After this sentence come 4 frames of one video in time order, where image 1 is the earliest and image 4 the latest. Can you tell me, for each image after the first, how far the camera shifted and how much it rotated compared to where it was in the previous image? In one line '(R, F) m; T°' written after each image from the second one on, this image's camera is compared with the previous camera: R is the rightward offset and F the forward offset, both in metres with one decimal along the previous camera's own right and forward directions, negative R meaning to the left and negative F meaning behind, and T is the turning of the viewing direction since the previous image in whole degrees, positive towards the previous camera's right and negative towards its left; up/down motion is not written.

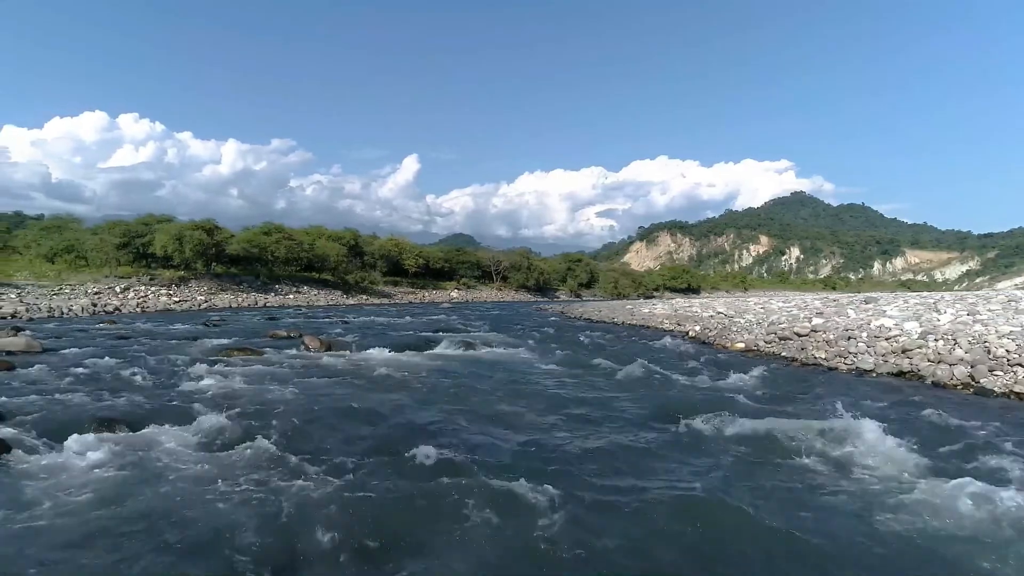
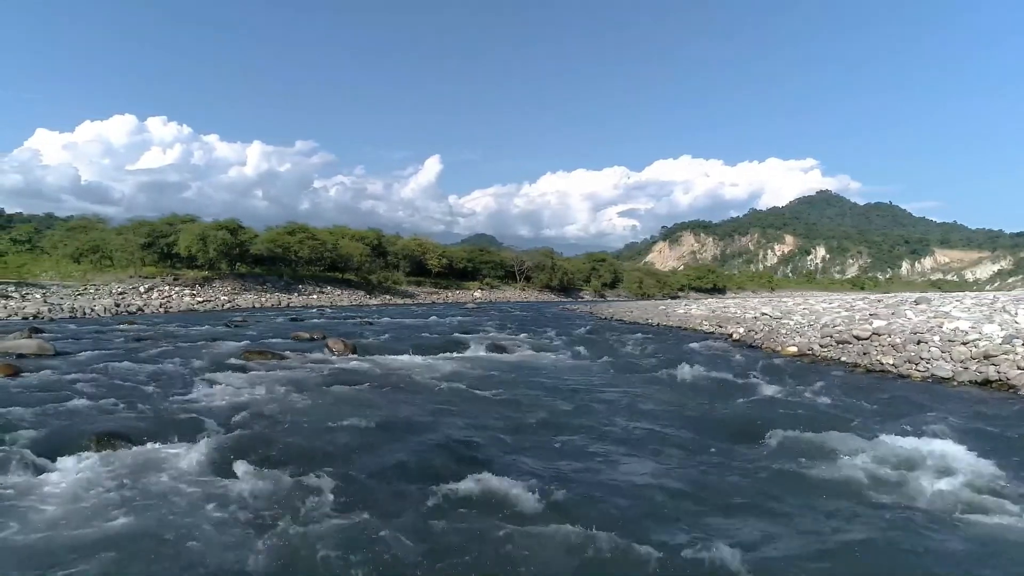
(-0.4, +1.3) m; -2°
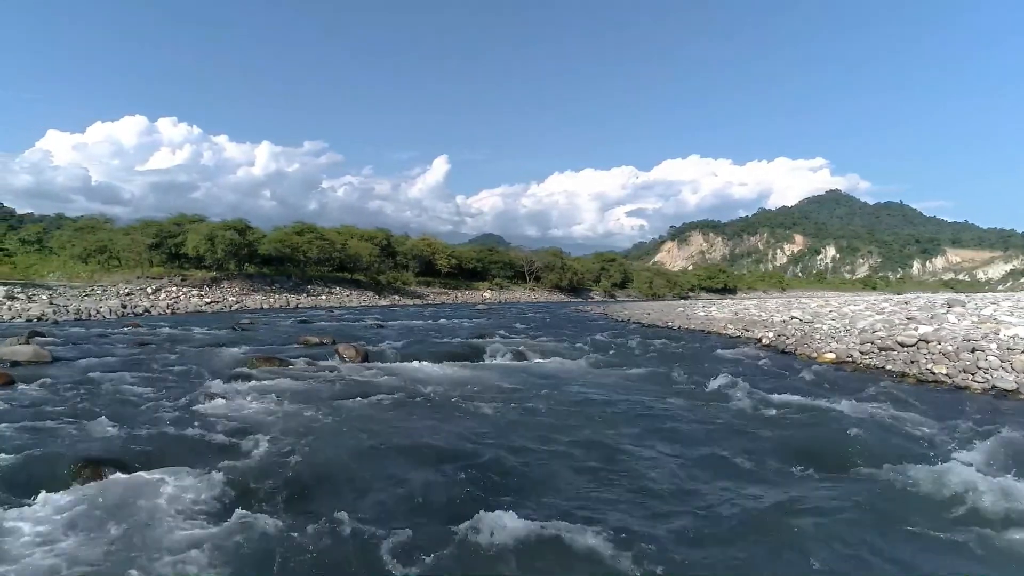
(-0.4, +1.1) m; -1°
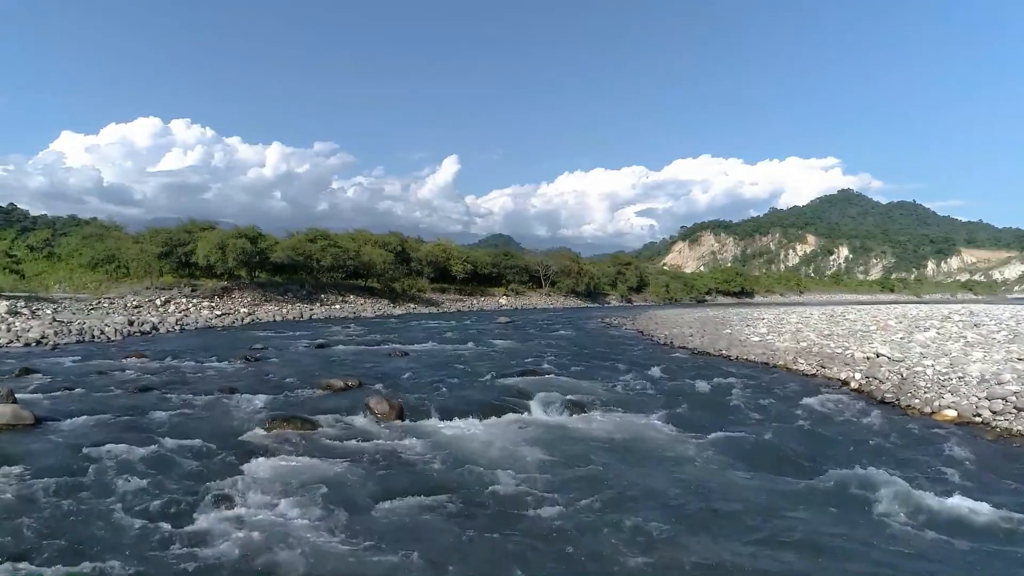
(-1.5, +2.8) m; -1°
